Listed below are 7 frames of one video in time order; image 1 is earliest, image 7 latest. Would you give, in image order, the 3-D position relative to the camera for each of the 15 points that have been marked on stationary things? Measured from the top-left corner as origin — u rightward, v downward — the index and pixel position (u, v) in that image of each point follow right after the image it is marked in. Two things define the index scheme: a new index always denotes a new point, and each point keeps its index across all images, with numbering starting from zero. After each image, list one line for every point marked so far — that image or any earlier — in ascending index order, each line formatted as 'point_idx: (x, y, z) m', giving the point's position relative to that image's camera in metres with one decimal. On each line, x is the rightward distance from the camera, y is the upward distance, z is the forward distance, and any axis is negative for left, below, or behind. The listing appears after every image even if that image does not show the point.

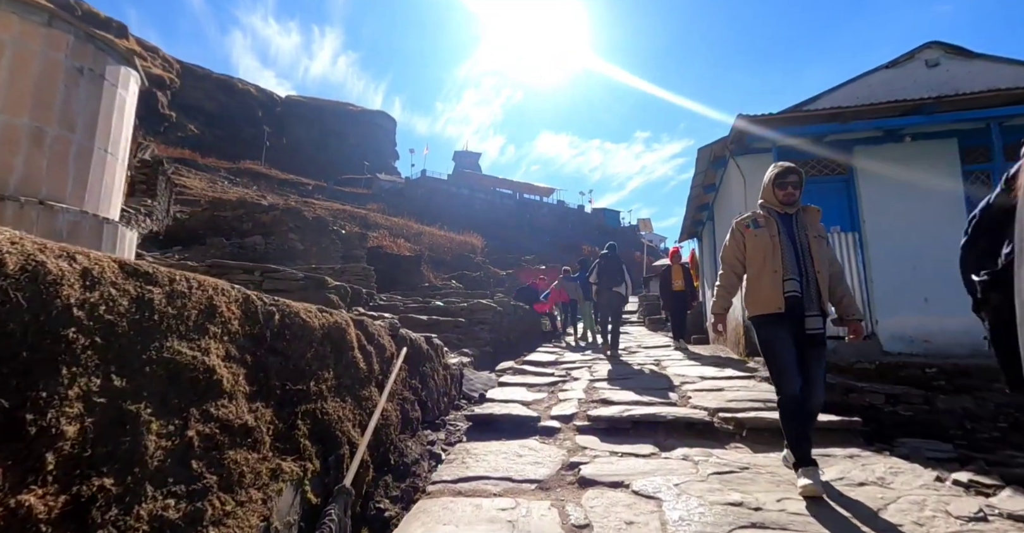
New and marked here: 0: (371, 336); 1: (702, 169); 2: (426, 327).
0: (-1.0, -0.5, +3.1) m
1: (+3.0, +1.6, +7.3) m
2: (-1.3, -0.9, +6.9) m
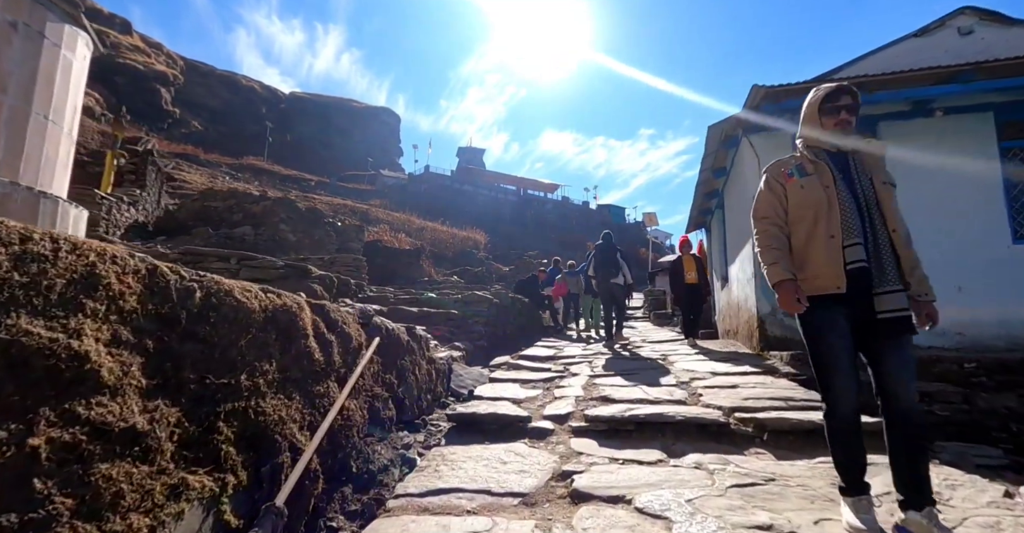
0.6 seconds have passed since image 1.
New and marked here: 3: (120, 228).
0: (-1.1, -0.3, +2.7) m
1: (+3.0, +1.7, +6.9) m
2: (-1.3, -0.7, +6.5) m
3: (-7.2, +0.7, +8.5) m
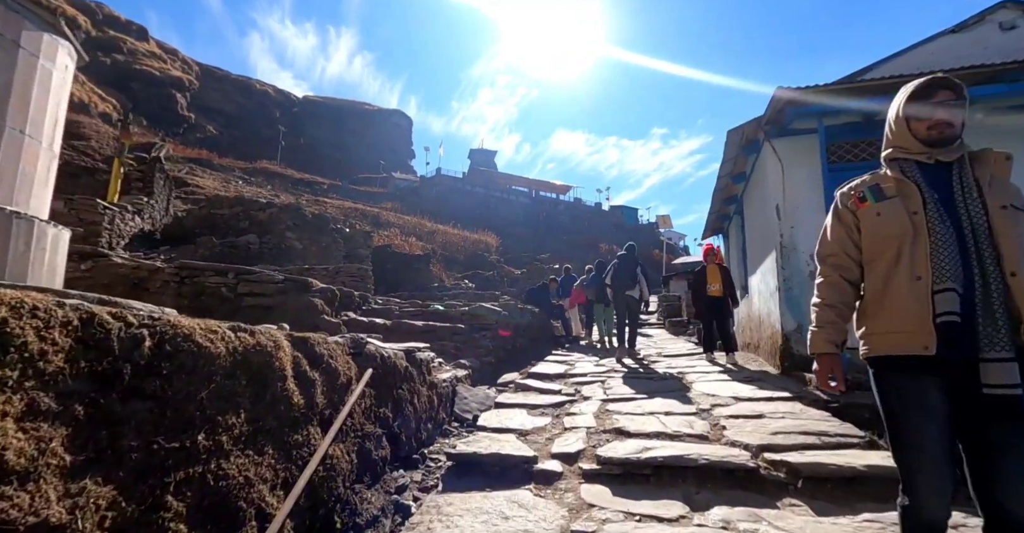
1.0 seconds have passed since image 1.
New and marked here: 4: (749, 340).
0: (-1.0, -0.5, +2.5) m
1: (+3.1, +1.6, +6.5) m
2: (-1.2, -0.9, +6.2) m
3: (-7.0, +0.5, +8.4) m
4: (+3.7, -1.2, +7.2) m
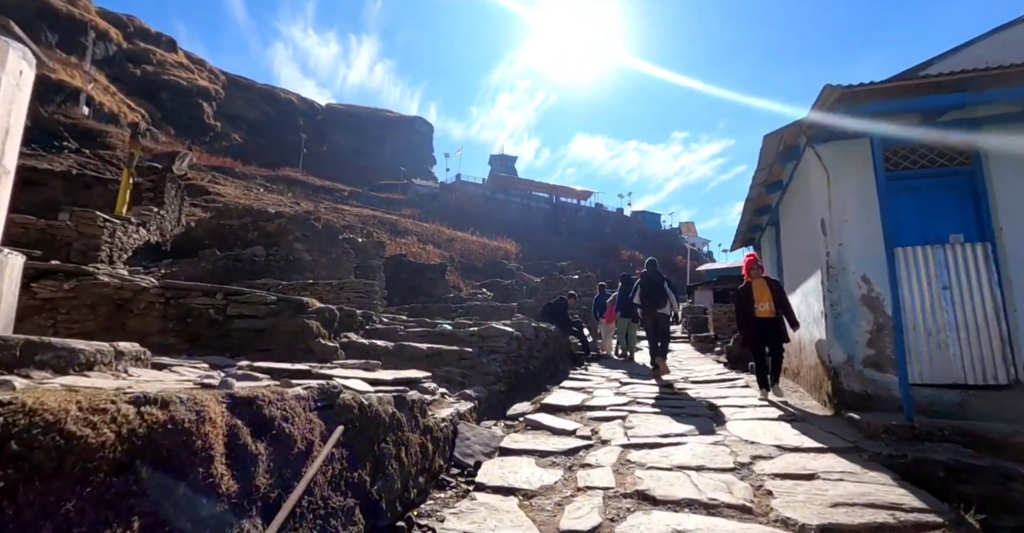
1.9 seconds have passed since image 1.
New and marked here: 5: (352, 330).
0: (-1.1, -0.7, +2.0) m
1: (+3.2, +1.3, +5.9) m
2: (-1.1, -1.1, +5.7) m
3: (-6.8, +0.3, +8.2) m
4: (+3.9, -1.4, +6.5) m
5: (-2.1, -0.9, +6.2) m
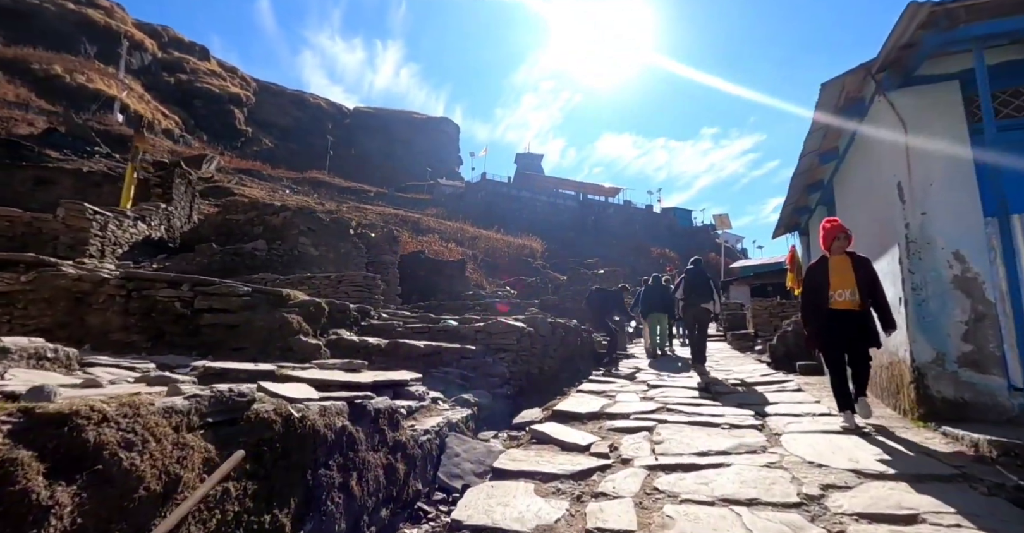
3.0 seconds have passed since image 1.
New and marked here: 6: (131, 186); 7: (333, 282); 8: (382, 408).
0: (-1.2, -0.5, +1.3) m
1: (+3.3, +1.5, +4.9) m
2: (-1.0, -1.0, +5.0) m
3: (-6.6, +0.4, +7.8) m
4: (+4.0, -1.2, +5.5) m
5: (-2.0, -0.7, +5.5) m
6: (-8.3, +1.8, +10.2) m
7: (-2.8, -0.2, +7.2) m
8: (-0.8, -0.8, +2.8) m
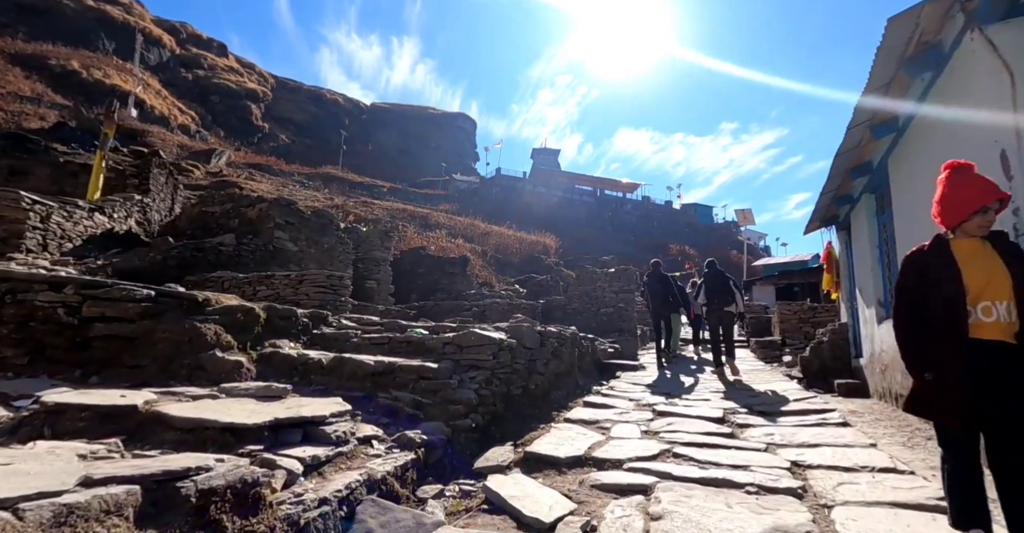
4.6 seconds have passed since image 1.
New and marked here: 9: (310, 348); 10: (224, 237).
0: (-1.6, -0.6, +0.4) m
1: (+3.0, +1.5, +3.8) m
2: (-1.3, -1.0, +4.1) m
3: (-6.7, +0.4, +7.1) m
4: (+3.8, -1.2, +4.4) m
5: (-2.3, -0.7, +4.6) m
6: (-8.4, +1.9, +9.5) m
7: (-3.0, -0.2, +6.3) m
8: (-1.1, -0.9, +1.8) m
9: (-2.0, -0.8, +4.7) m
10: (-5.1, +0.5, +8.3) m
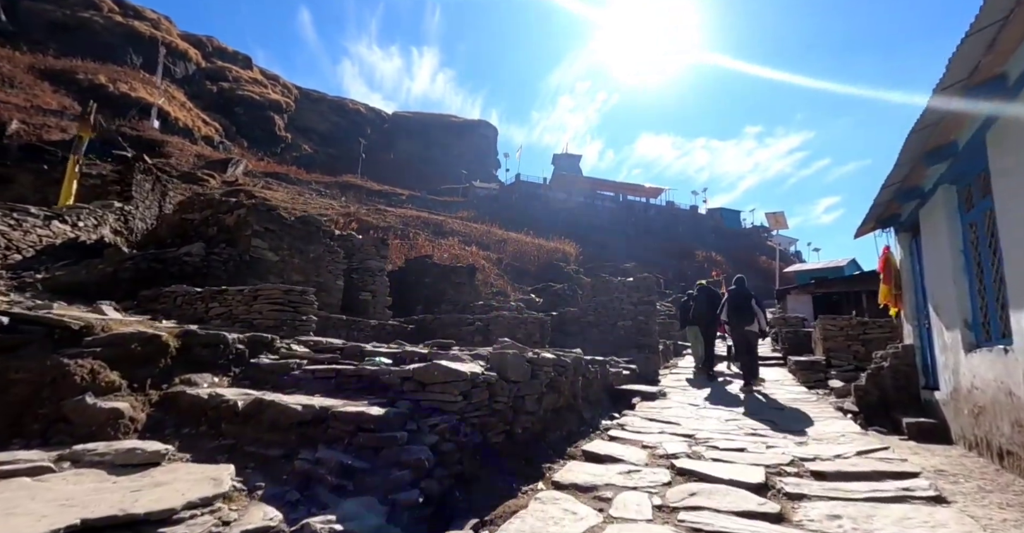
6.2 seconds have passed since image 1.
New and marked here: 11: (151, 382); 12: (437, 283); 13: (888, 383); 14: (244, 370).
0: (-2.0, -0.6, -0.6) m
1: (+2.8, +1.4, +2.7) m
2: (-1.5, -1.1, +3.1) m
3: (-6.8, +0.2, +6.4) m
4: (+3.6, -1.3, +3.2) m
5: (-2.5, -0.8, +3.7) m
6: (-8.3, +1.6, +8.9) m
7: (-3.1, -0.4, +5.5) m
8: (-1.5, -0.9, +0.9) m
9: (-2.2, -0.9, +3.8) m
10: (-5.2, +0.3, +7.6) m
11: (-2.6, -0.8, +3.4) m
12: (-2.3, -0.5, +14.1) m
13: (+4.6, -1.4, +5.7) m
14: (-2.3, -0.9, +4.0) m
